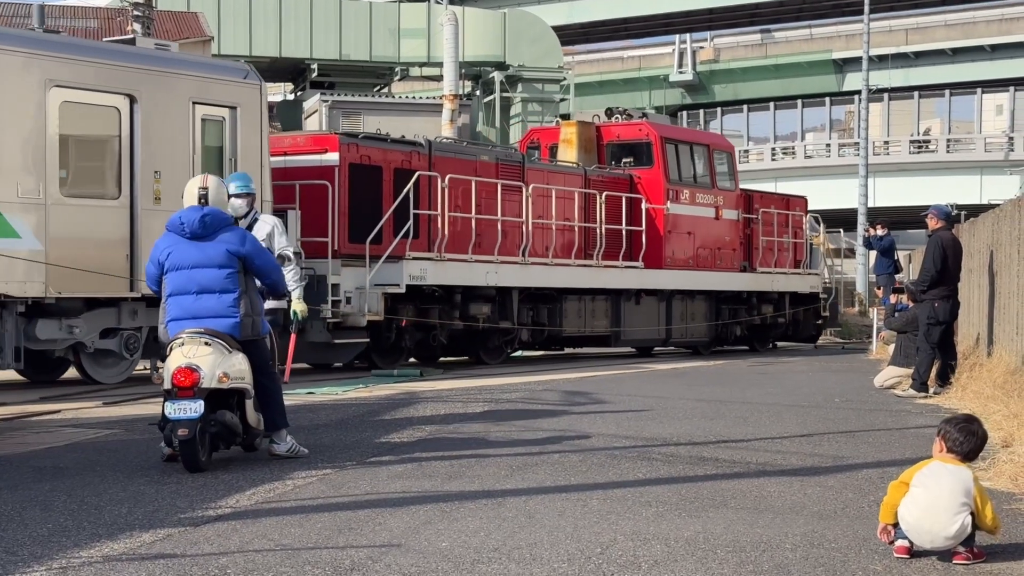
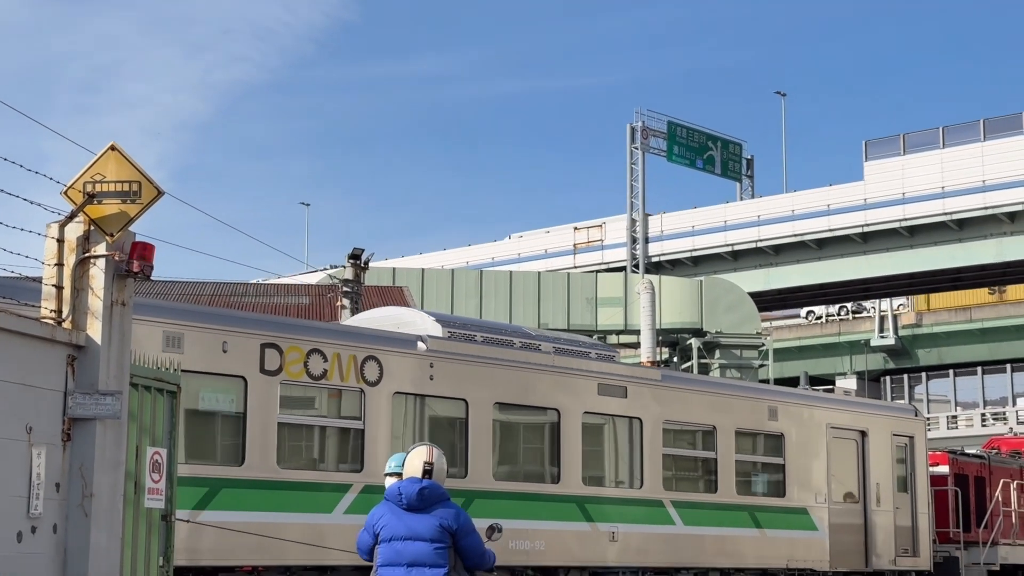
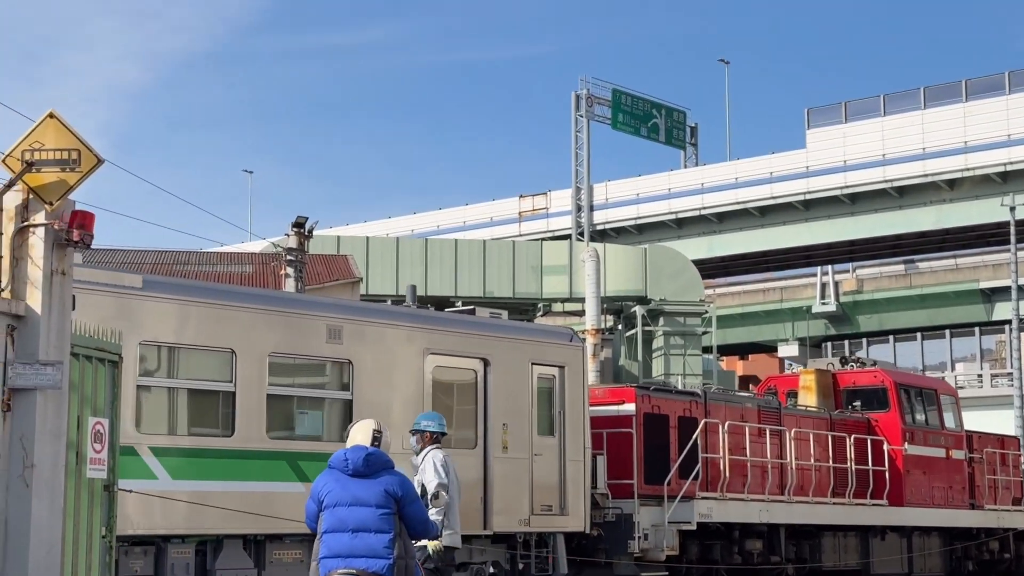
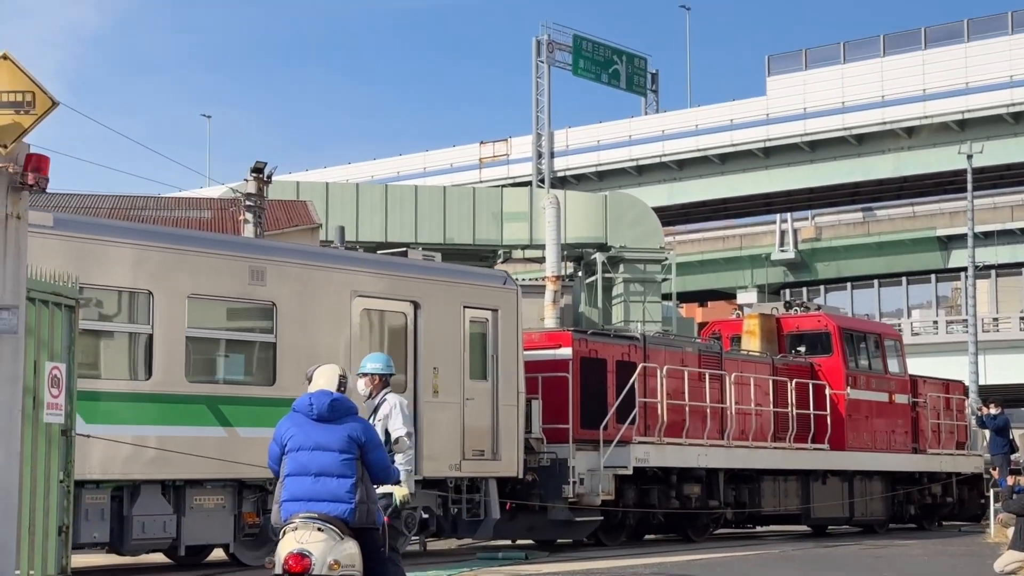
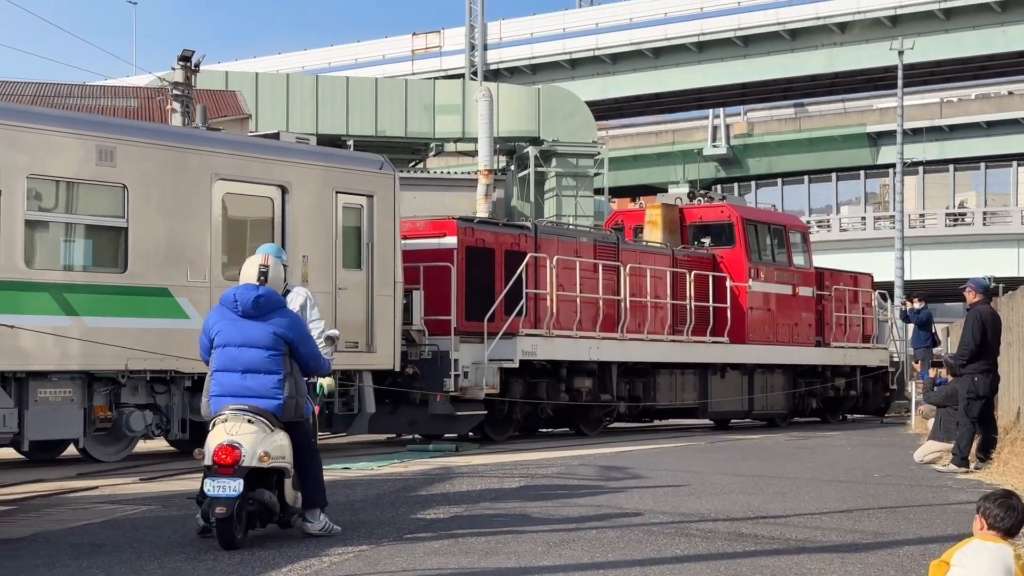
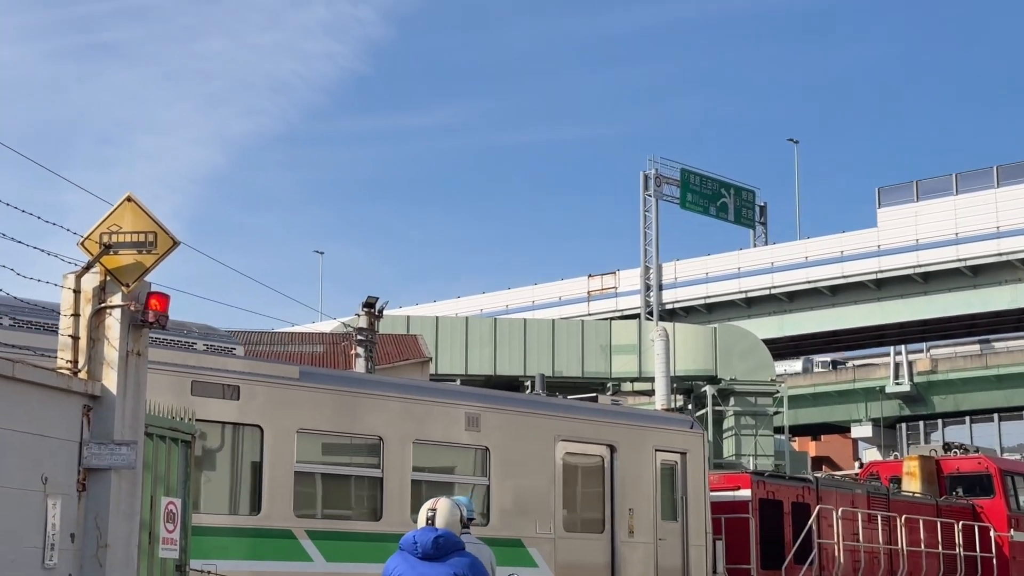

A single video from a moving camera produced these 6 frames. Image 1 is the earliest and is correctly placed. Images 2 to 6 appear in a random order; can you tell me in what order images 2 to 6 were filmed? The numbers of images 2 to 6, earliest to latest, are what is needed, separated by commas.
5, 4, 3, 6, 2
